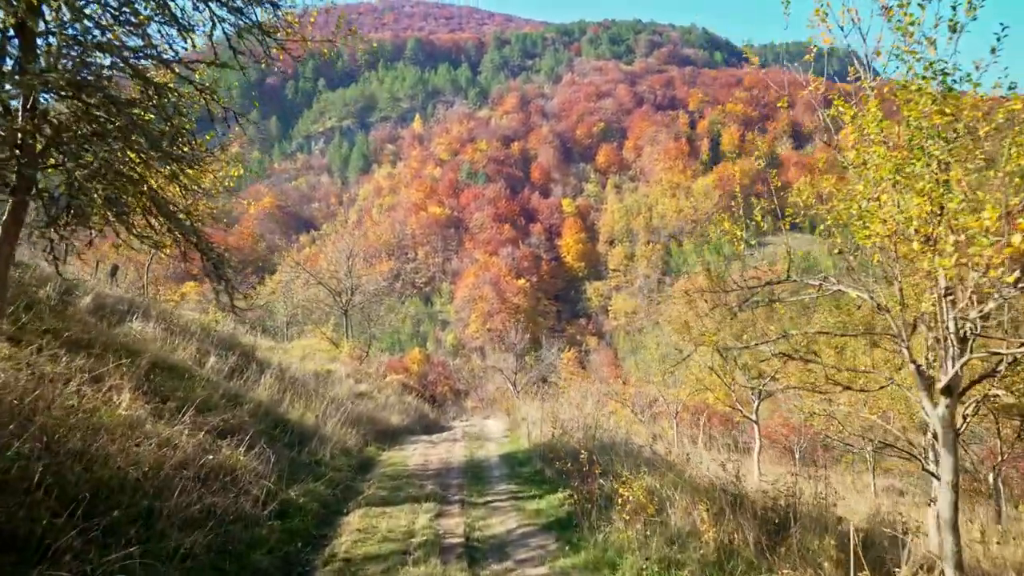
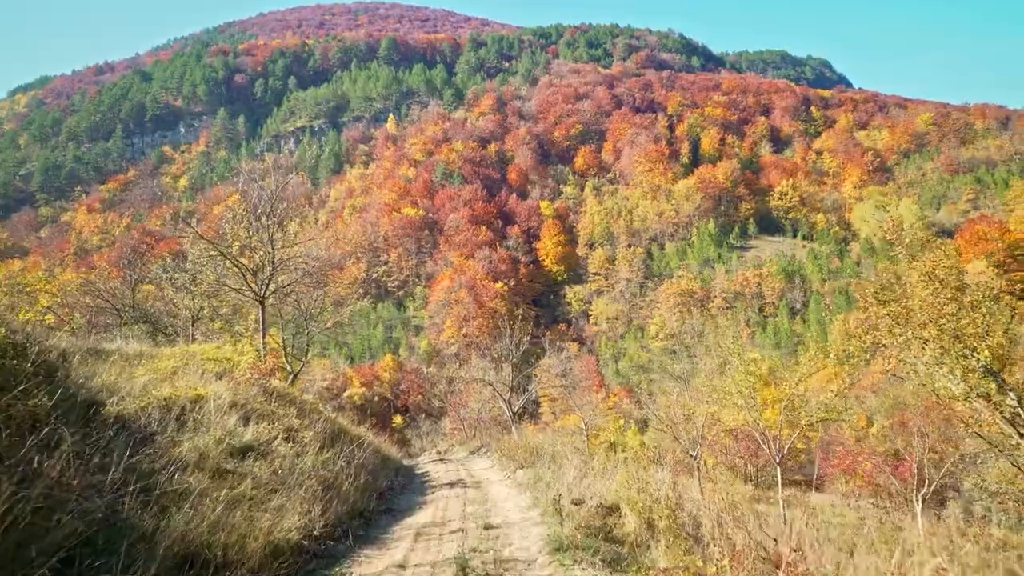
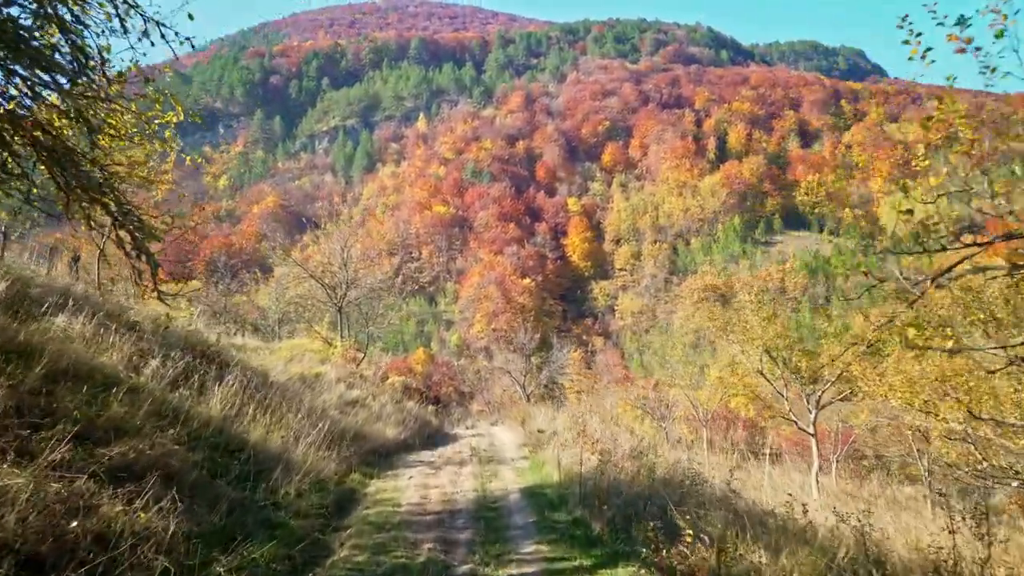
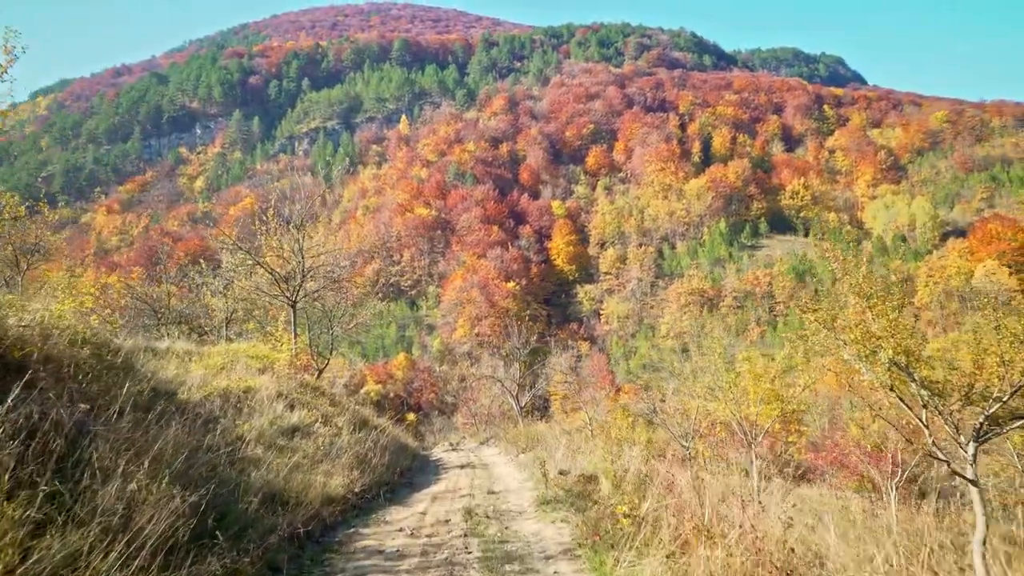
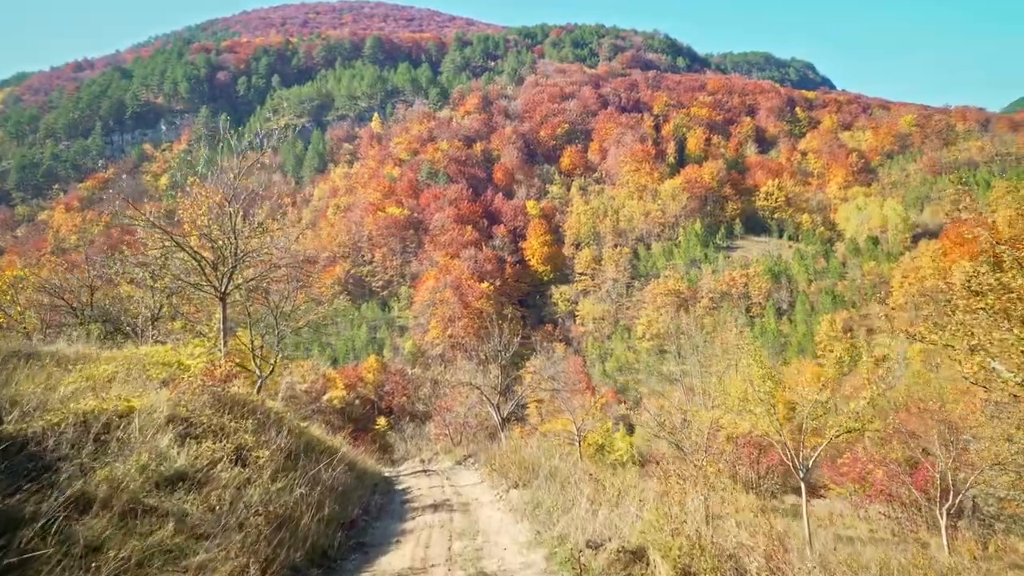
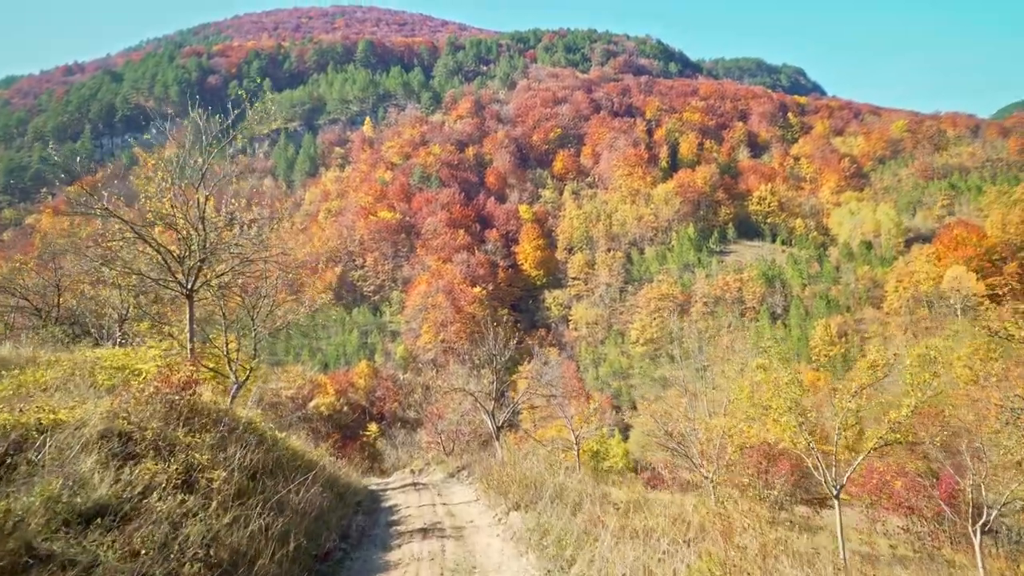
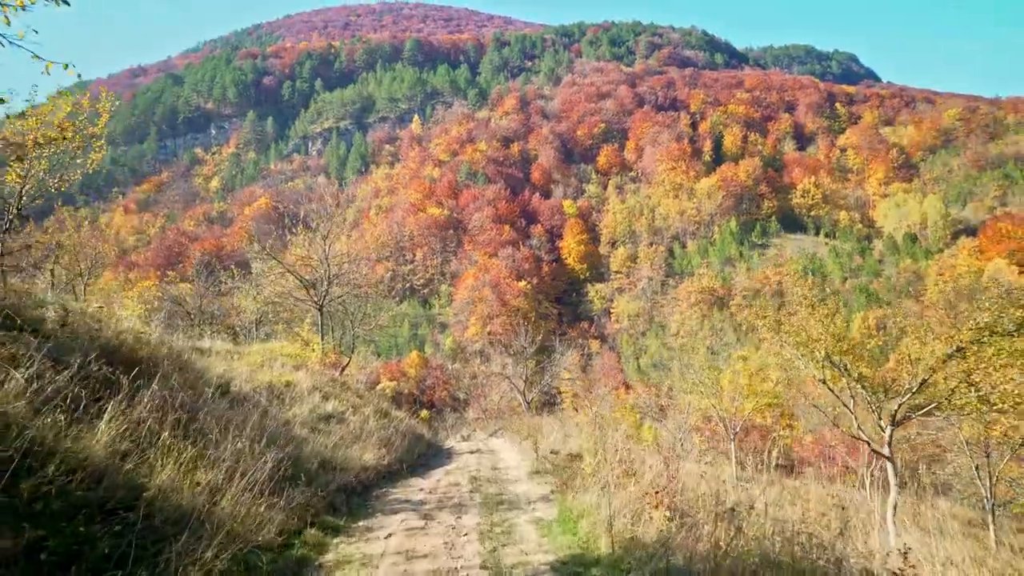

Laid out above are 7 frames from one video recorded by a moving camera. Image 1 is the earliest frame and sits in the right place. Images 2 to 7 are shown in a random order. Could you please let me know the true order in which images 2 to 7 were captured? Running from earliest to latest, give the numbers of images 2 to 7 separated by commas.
3, 7, 4, 2, 5, 6
